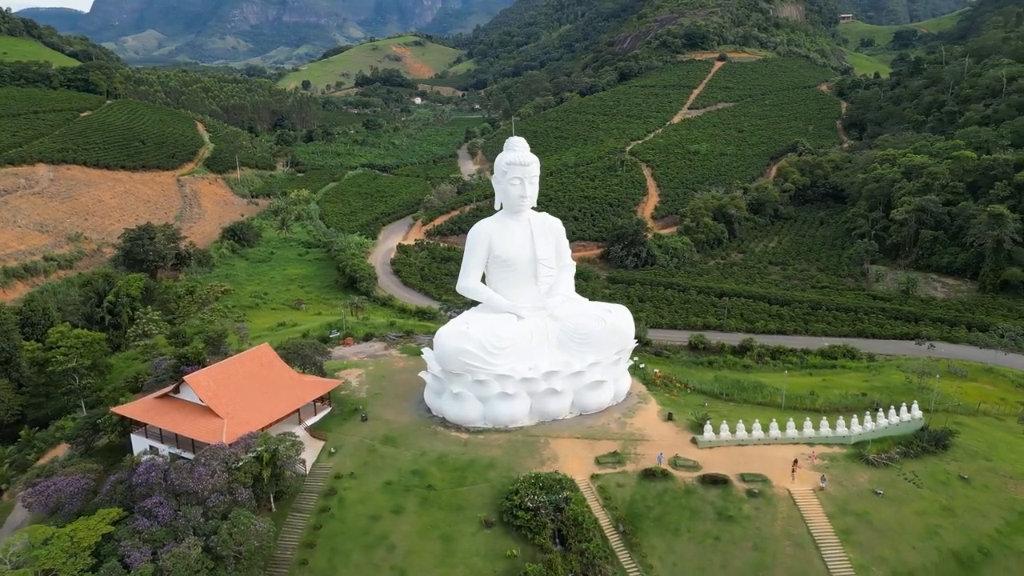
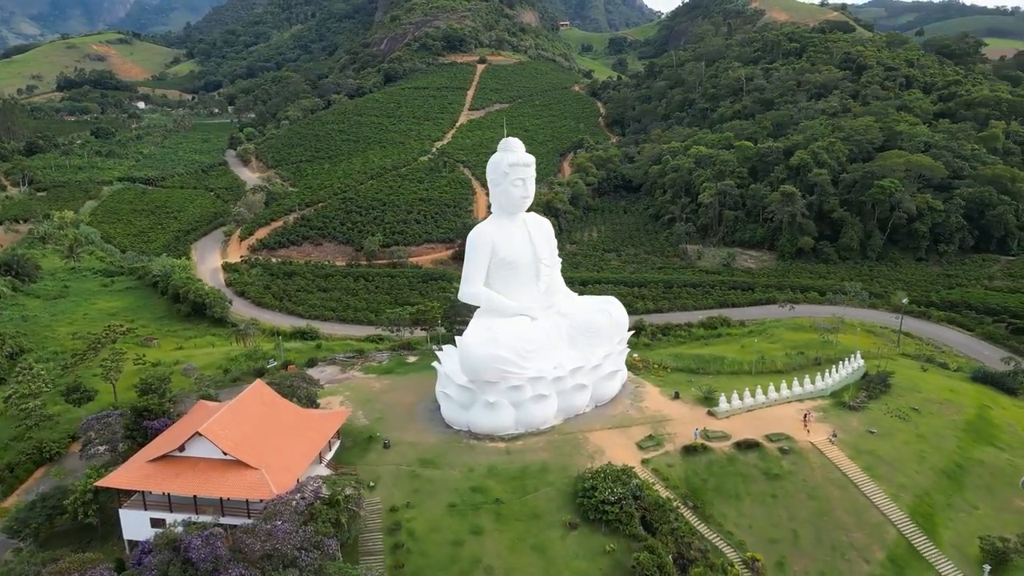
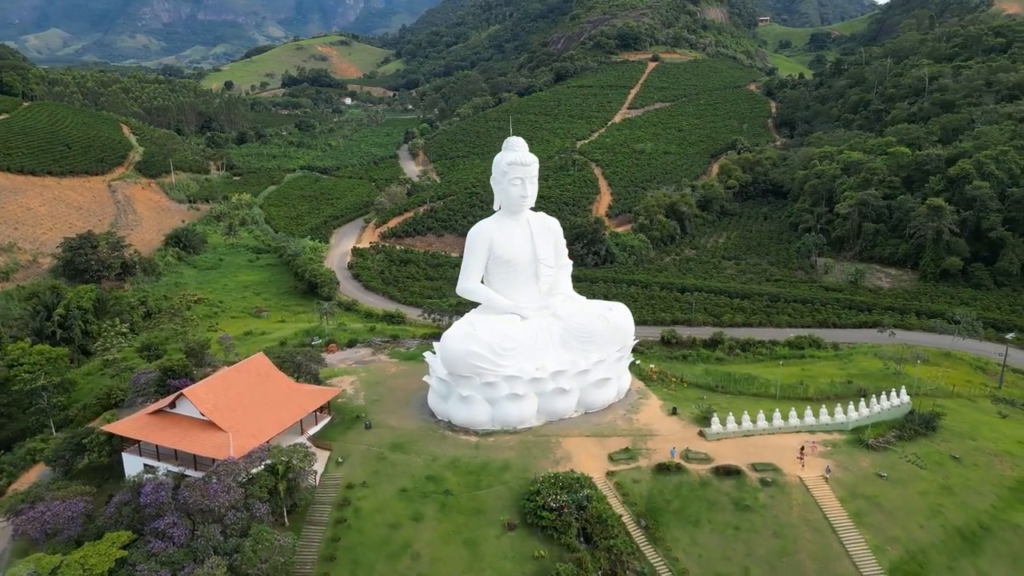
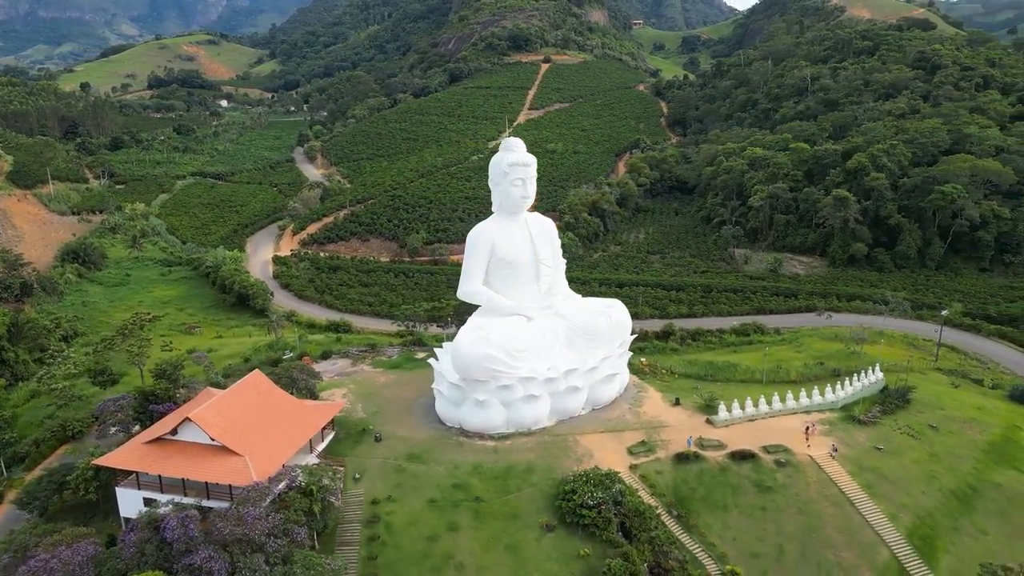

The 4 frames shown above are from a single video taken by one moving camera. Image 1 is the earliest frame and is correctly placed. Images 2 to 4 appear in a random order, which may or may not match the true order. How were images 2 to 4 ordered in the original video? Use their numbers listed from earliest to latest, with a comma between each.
3, 4, 2
